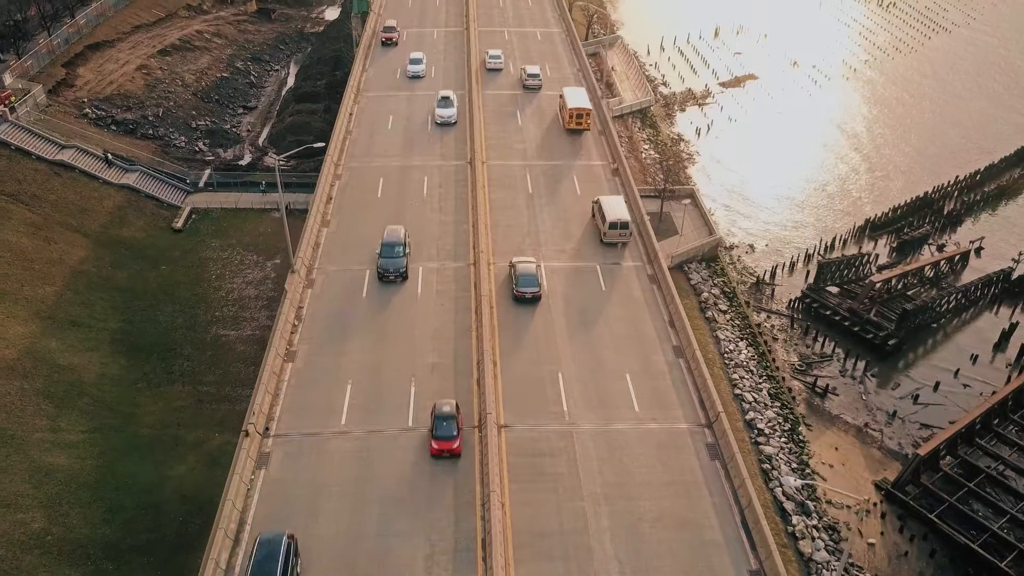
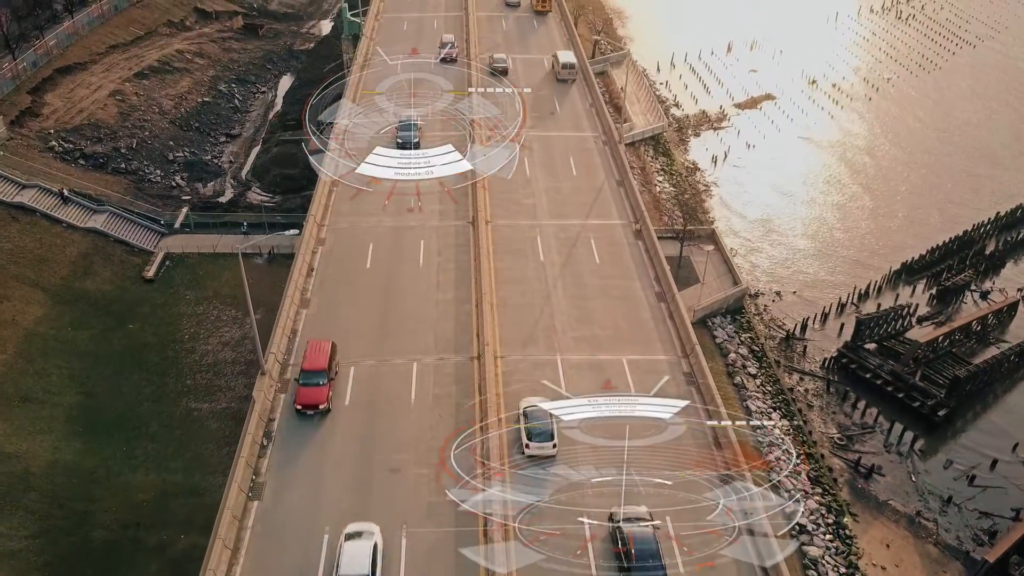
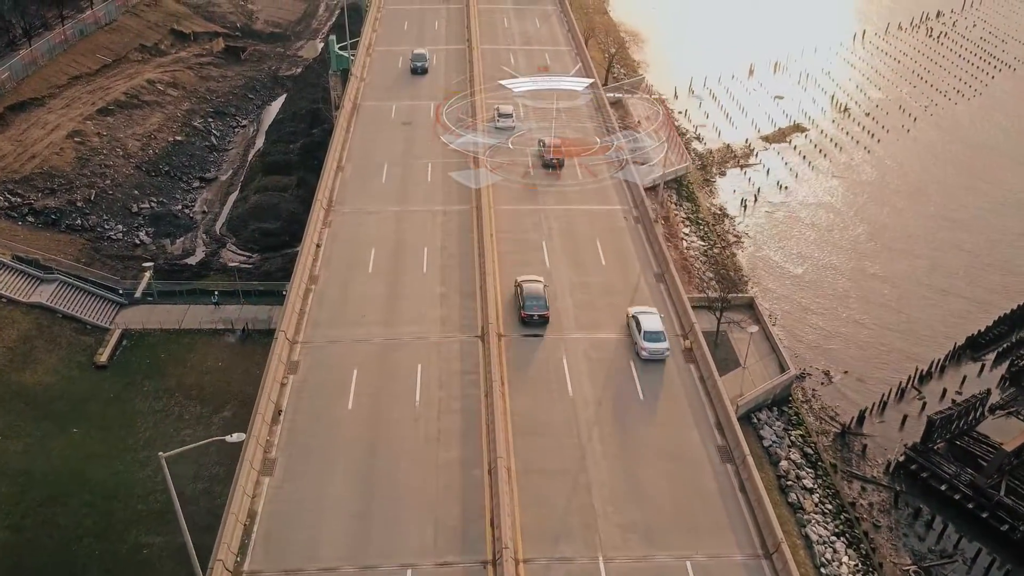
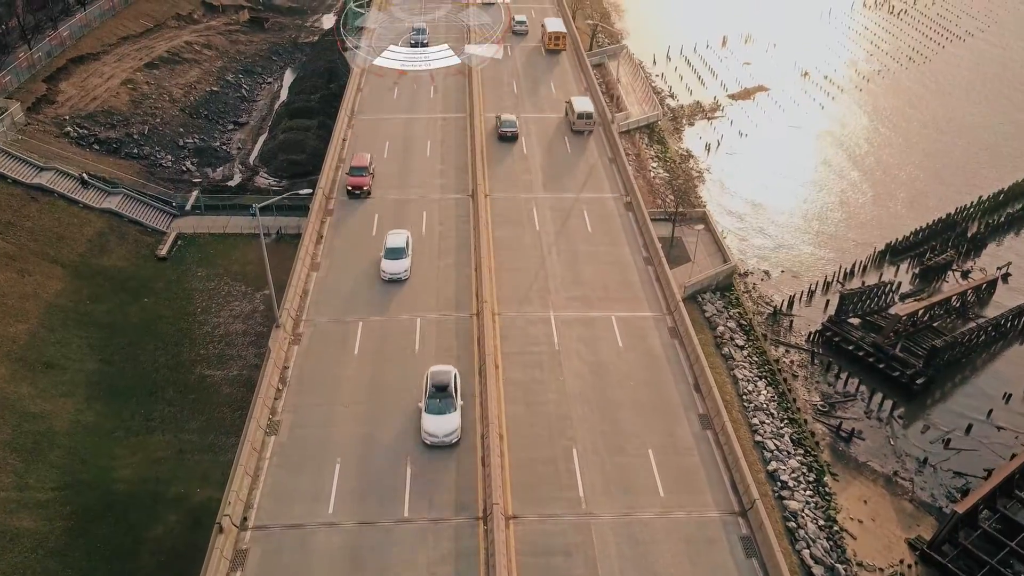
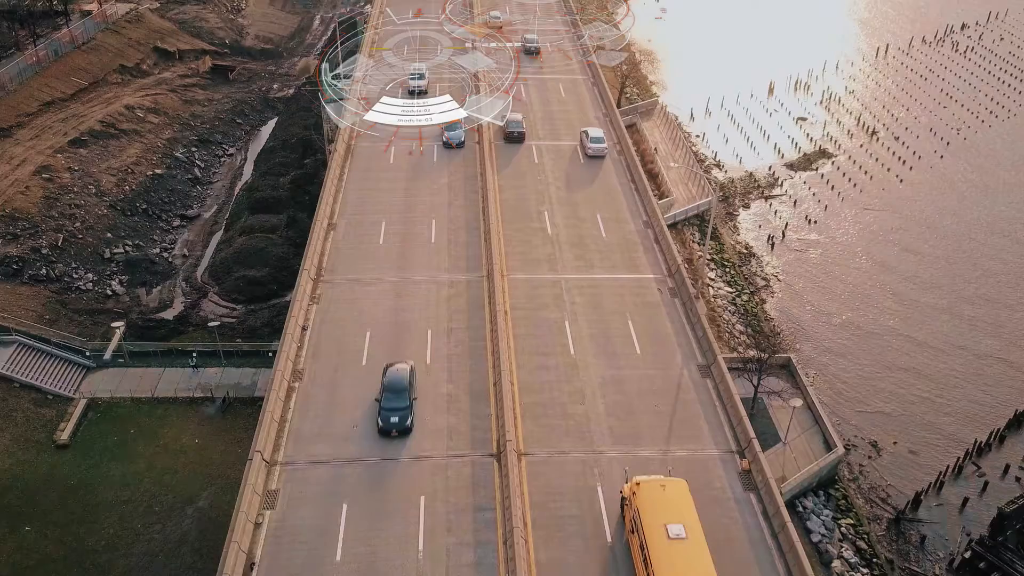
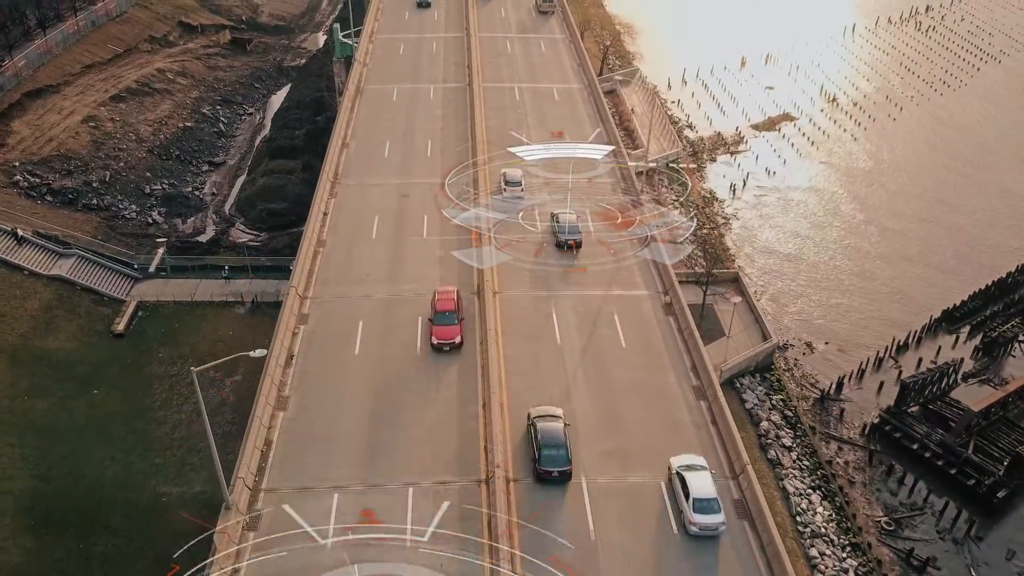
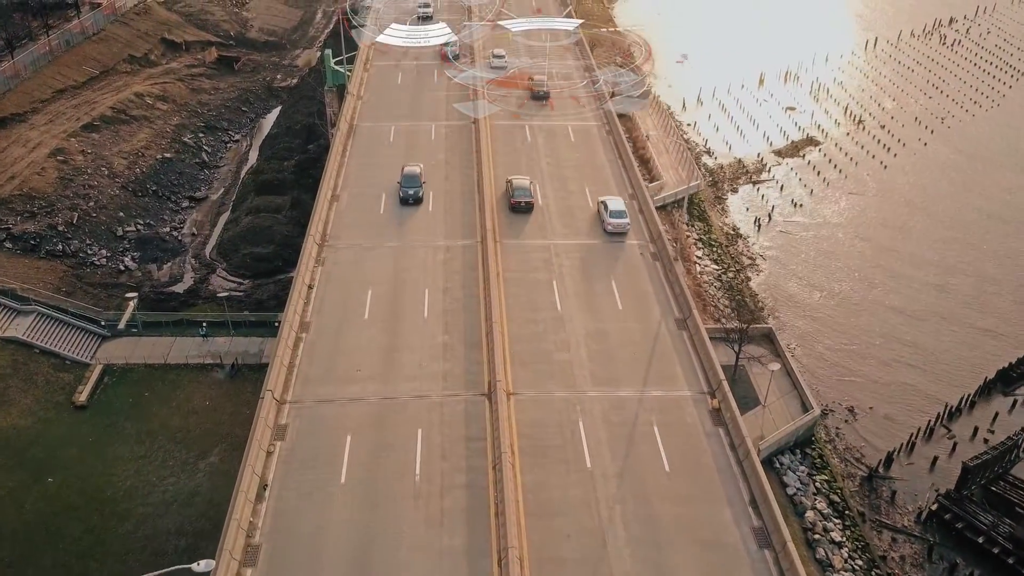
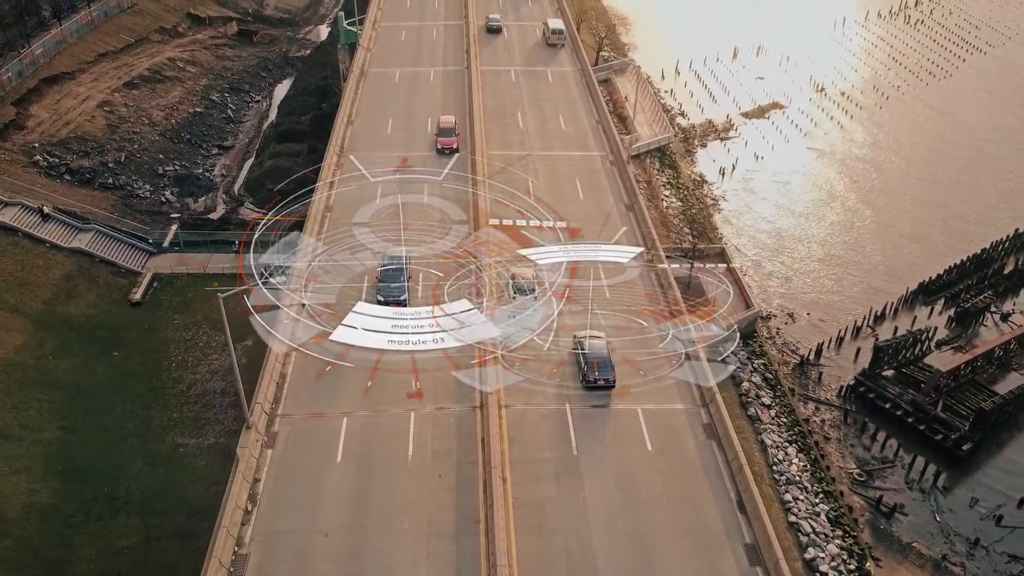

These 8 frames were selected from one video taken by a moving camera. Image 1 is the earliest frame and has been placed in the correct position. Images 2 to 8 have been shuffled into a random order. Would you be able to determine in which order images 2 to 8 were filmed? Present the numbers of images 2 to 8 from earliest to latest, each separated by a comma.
4, 2, 8, 6, 3, 7, 5
